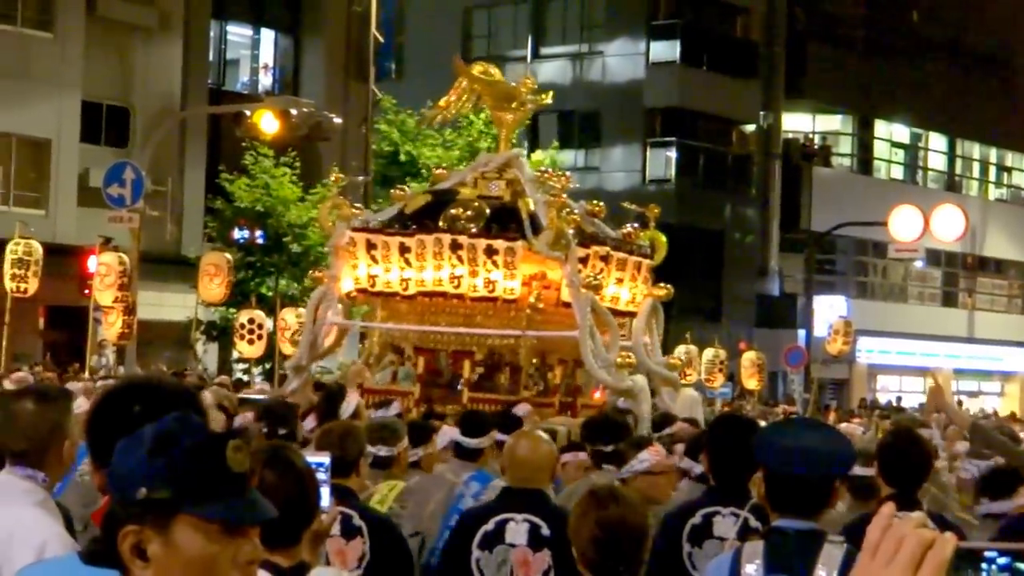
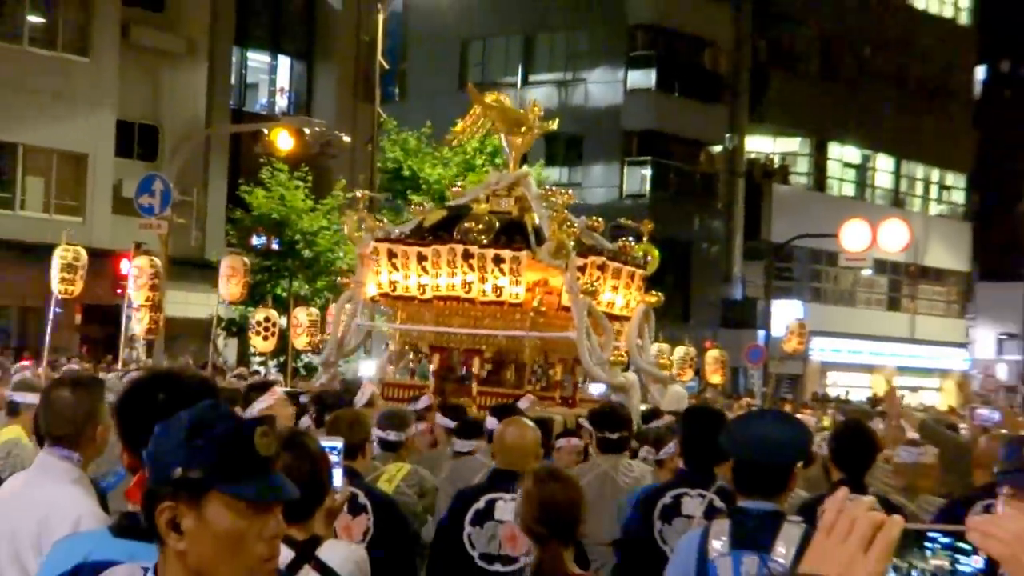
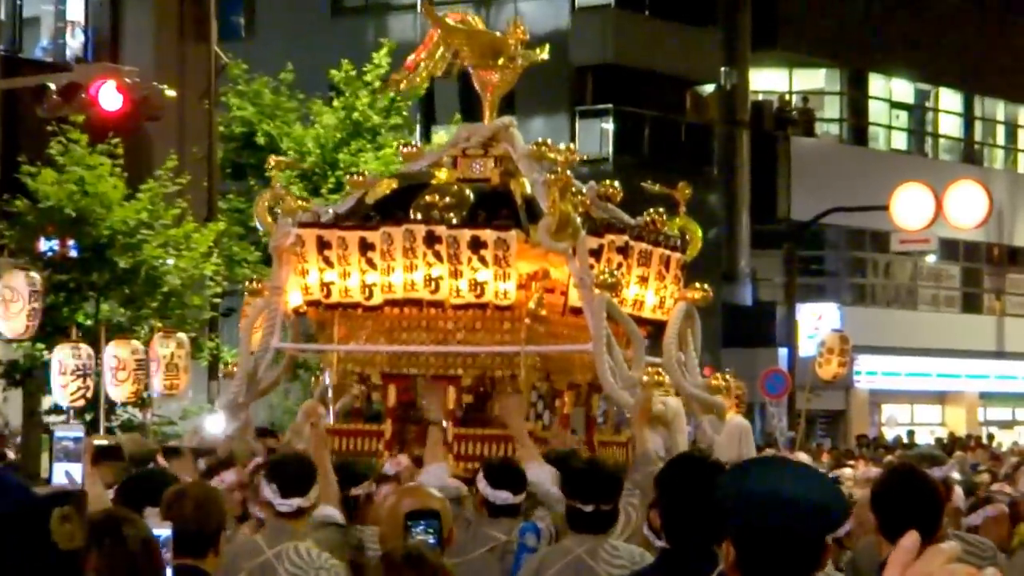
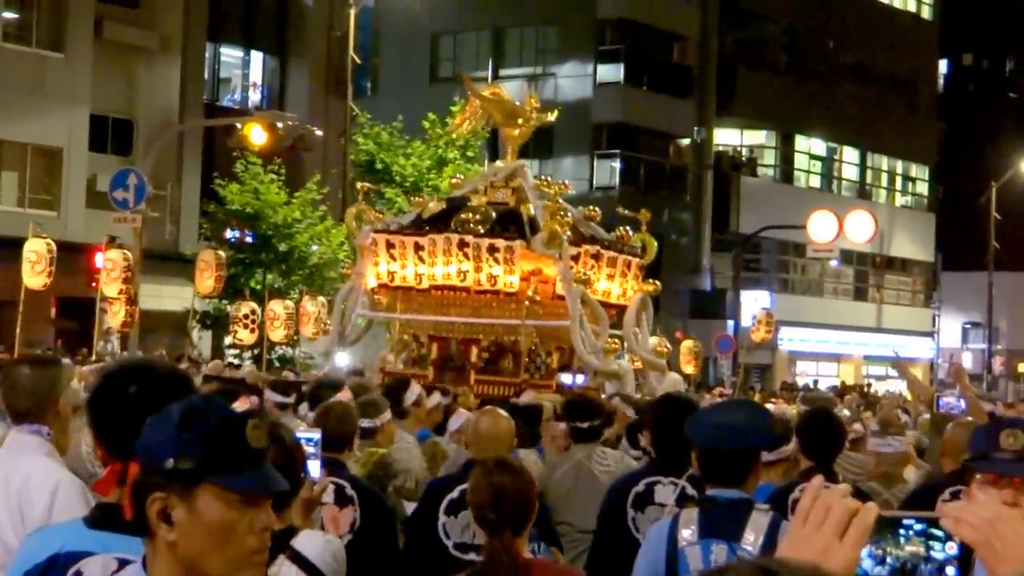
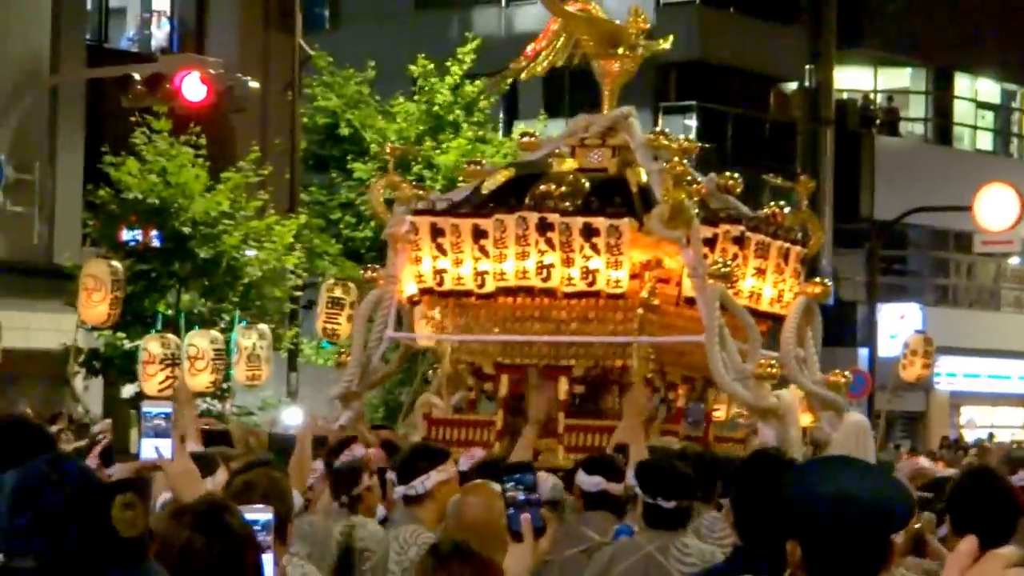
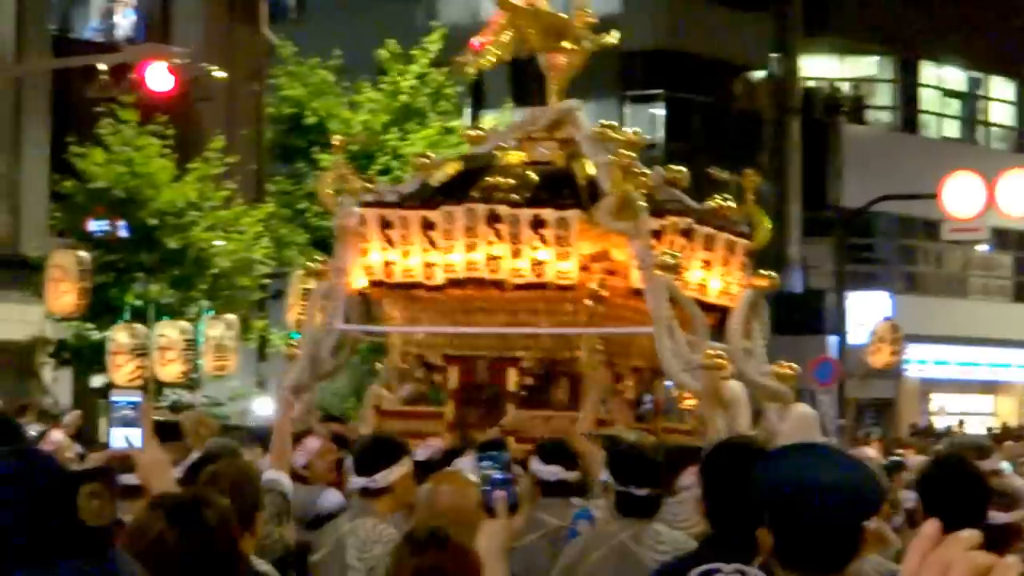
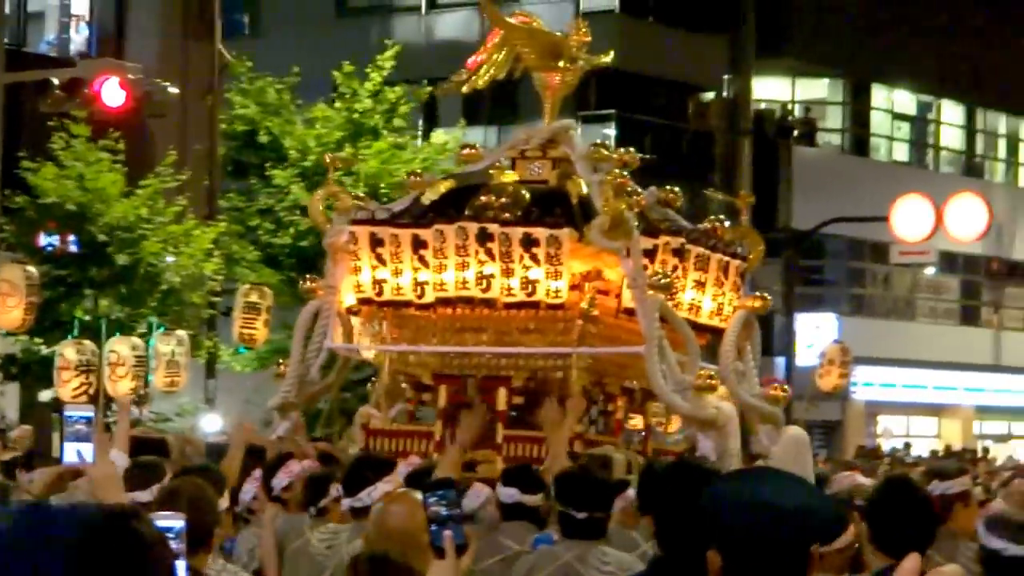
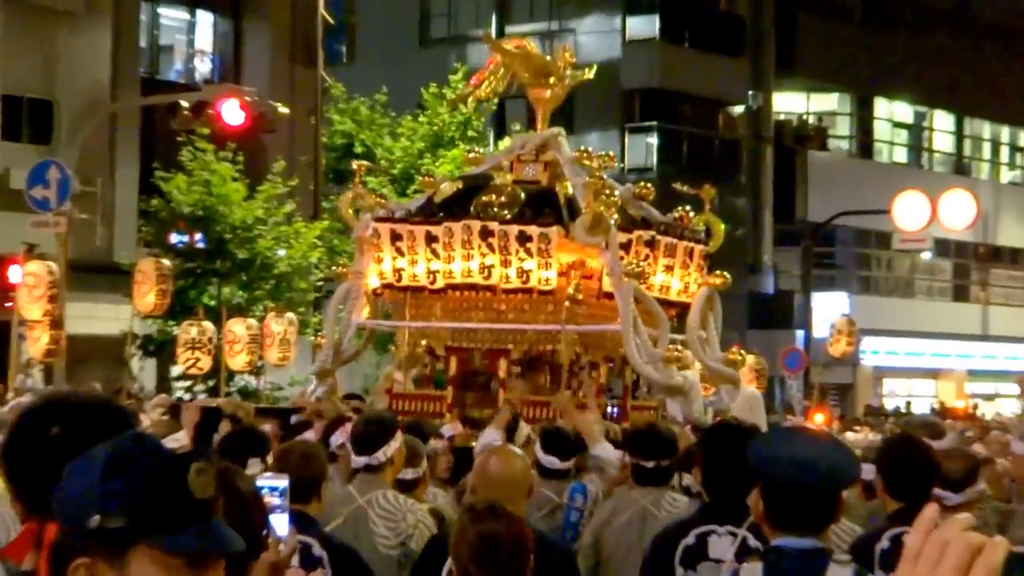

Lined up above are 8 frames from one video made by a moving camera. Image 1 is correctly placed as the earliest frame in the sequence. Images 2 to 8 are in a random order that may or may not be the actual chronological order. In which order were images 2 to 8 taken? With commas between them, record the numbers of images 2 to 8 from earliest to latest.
2, 4, 8, 3, 6, 5, 7
